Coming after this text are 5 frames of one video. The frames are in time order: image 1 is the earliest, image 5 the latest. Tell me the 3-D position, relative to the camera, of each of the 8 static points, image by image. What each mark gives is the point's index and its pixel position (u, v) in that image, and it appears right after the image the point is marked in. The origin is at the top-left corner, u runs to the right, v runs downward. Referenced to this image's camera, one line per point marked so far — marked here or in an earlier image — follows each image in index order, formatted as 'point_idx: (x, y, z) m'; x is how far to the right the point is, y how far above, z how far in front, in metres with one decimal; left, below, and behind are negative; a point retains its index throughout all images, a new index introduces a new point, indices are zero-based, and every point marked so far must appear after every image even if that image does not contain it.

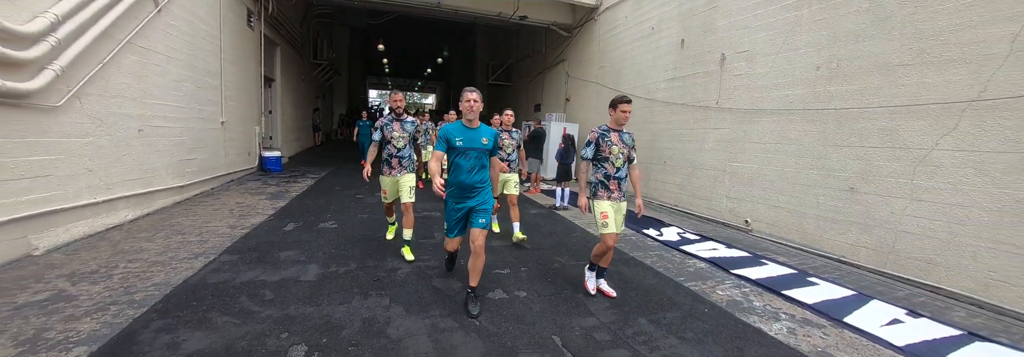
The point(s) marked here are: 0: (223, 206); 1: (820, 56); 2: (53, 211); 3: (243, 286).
0: (-4.3, -0.4, +5.3) m
1: (+3.9, +1.6, +4.5) m
2: (-4.5, -0.3, +3.5) m
3: (-2.1, -0.8, +2.8) m
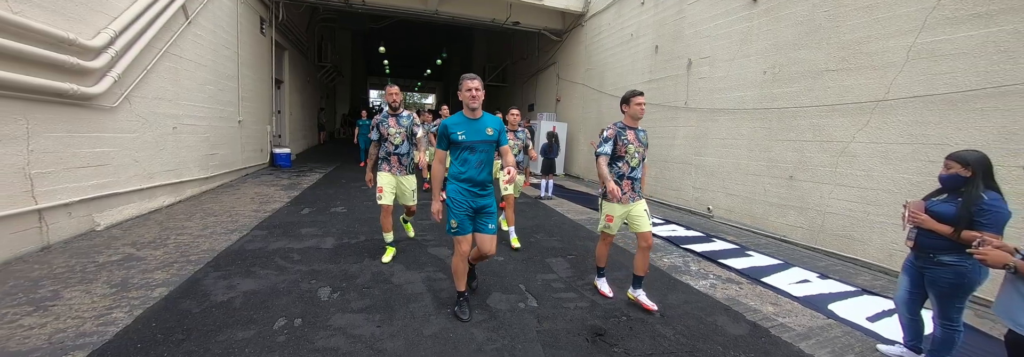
0: (-4.5, -0.3, +6.0) m
1: (+3.7, +1.7, +5.2) m
2: (-4.7, -0.2, +4.2) m
3: (-2.3, -0.7, +3.4) m
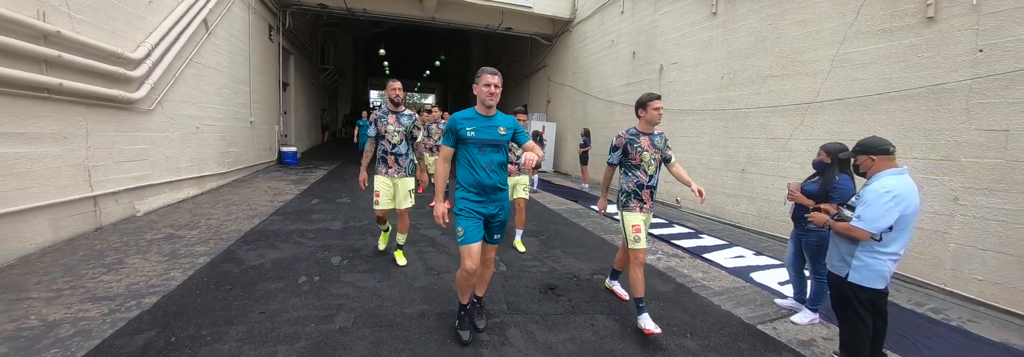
0: (-4.7, -0.2, +6.6) m
1: (+3.4, +1.8, +5.8) m
2: (-5.0, -0.1, +4.8) m
3: (-2.5, -0.6, +4.1) m
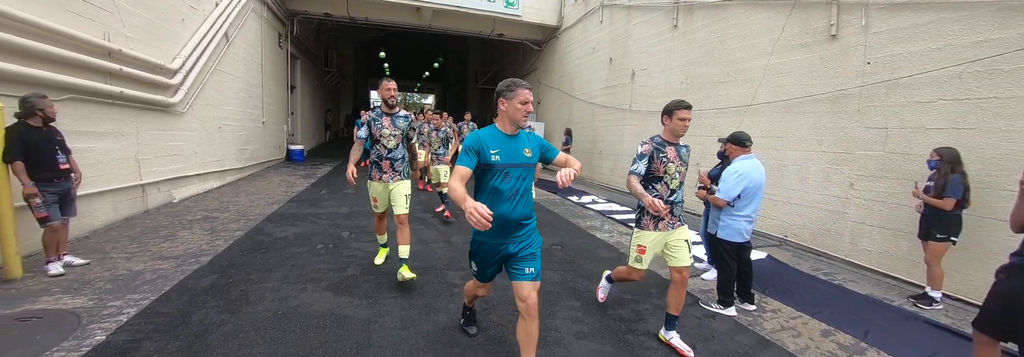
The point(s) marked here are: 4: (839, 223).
0: (-5.0, -0.1, +7.4) m
1: (+3.1, +1.9, +6.6) m
2: (-5.2, 0.0, +5.6) m
3: (-2.8, -0.5, +4.9) m
4: (+4.1, -0.6, +4.4) m
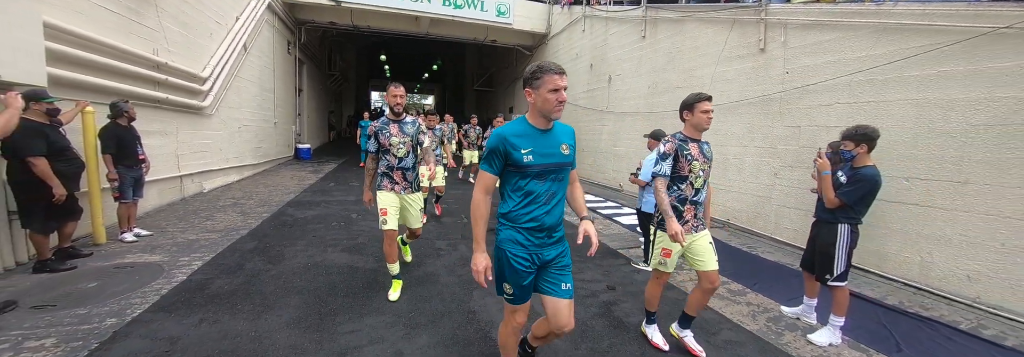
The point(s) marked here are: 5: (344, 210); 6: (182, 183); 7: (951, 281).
0: (-5.3, +0.1, +8.3) m
1: (+2.9, +2.1, +7.4) m
2: (-5.5, +0.2, +6.5) m
3: (-3.1, -0.4, +5.7) m
4: (+3.8, -0.4, +5.3) m
5: (-2.5, -0.5, +5.2) m
6: (-5.3, -0.1, +5.7) m
7: (+4.5, -1.1, +3.6) m
